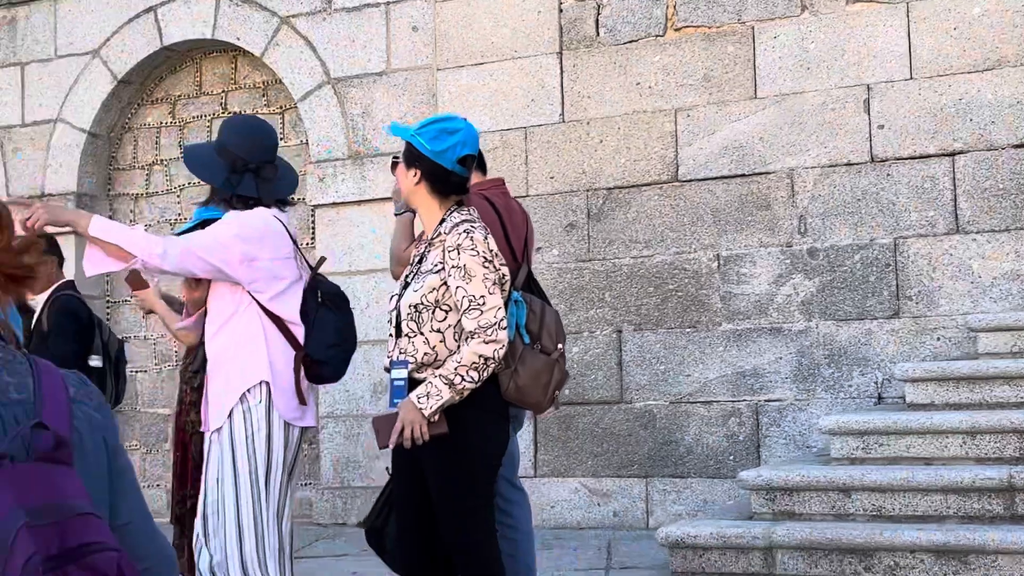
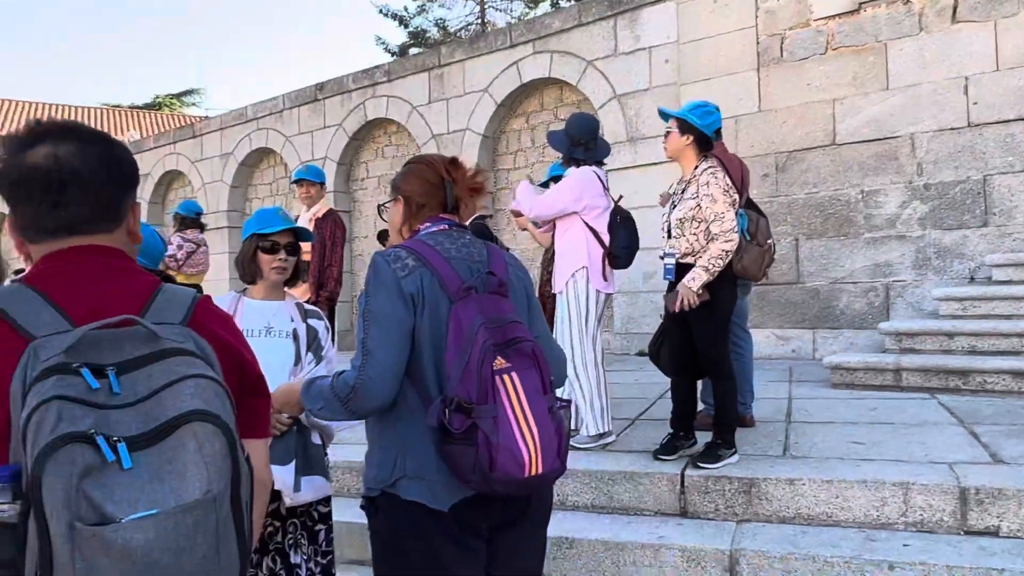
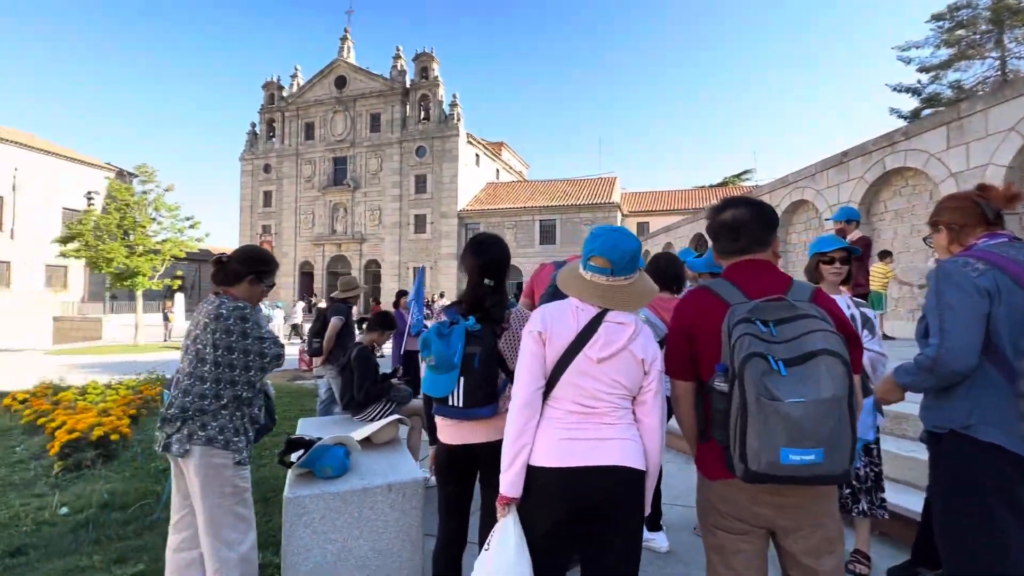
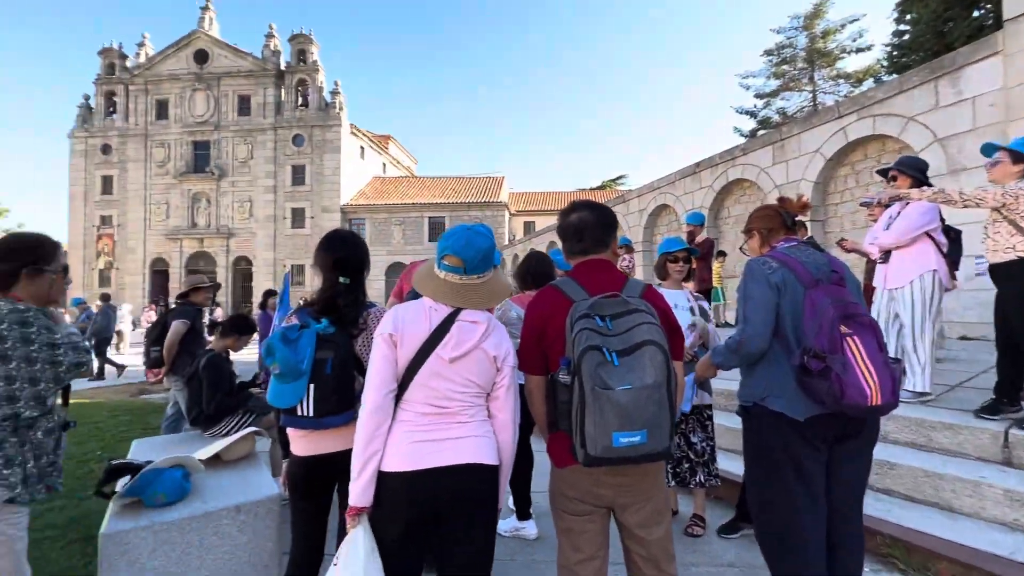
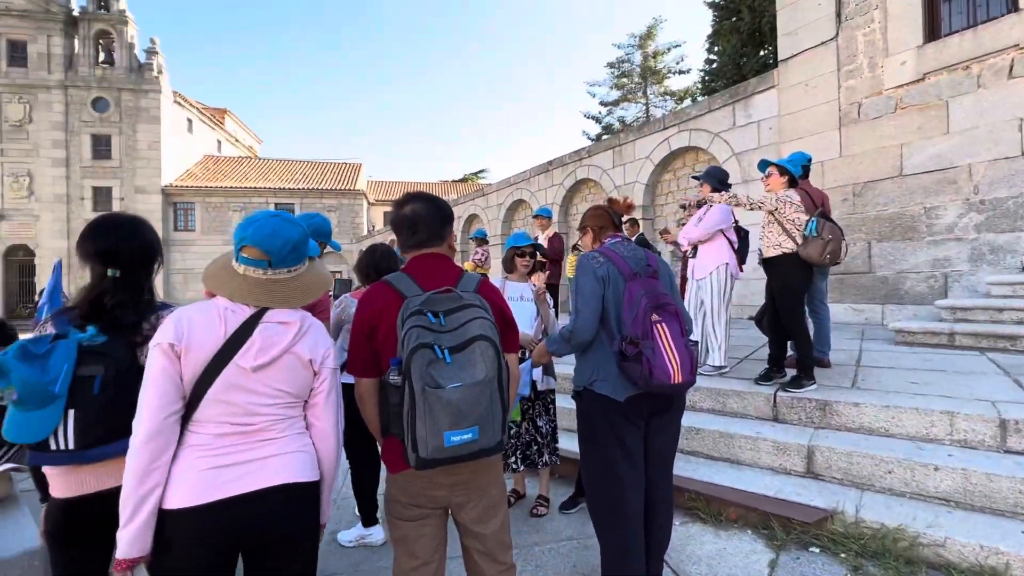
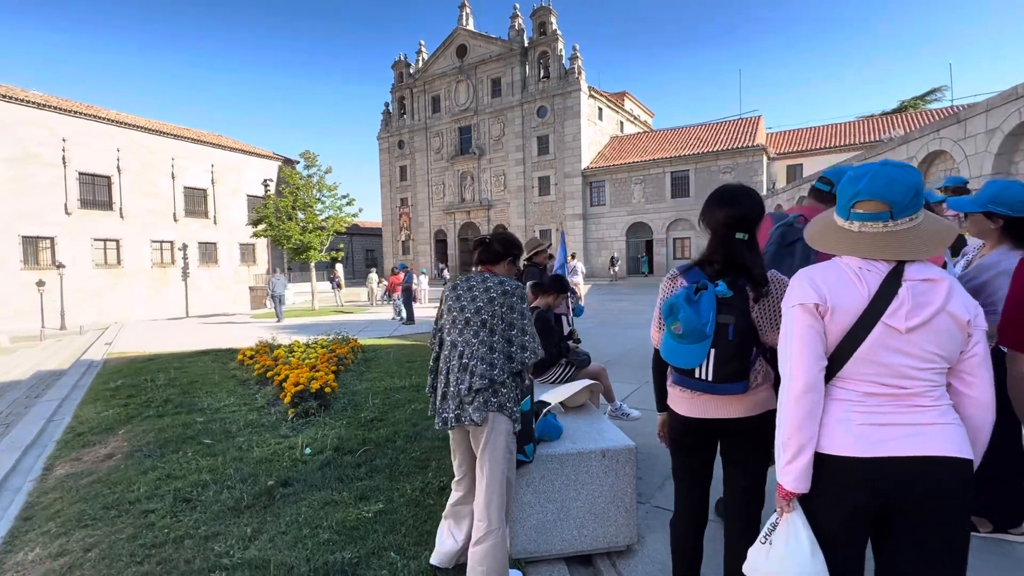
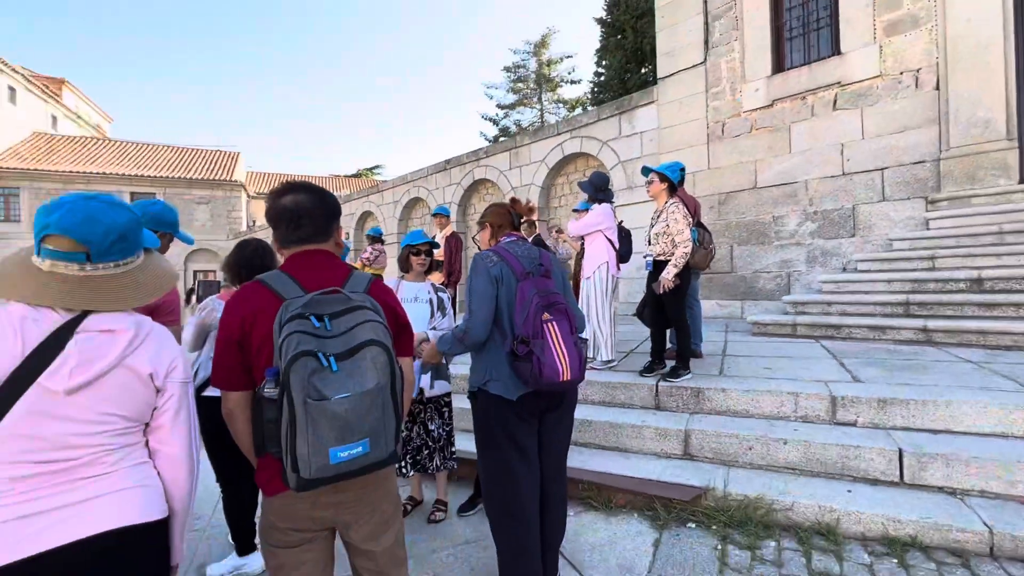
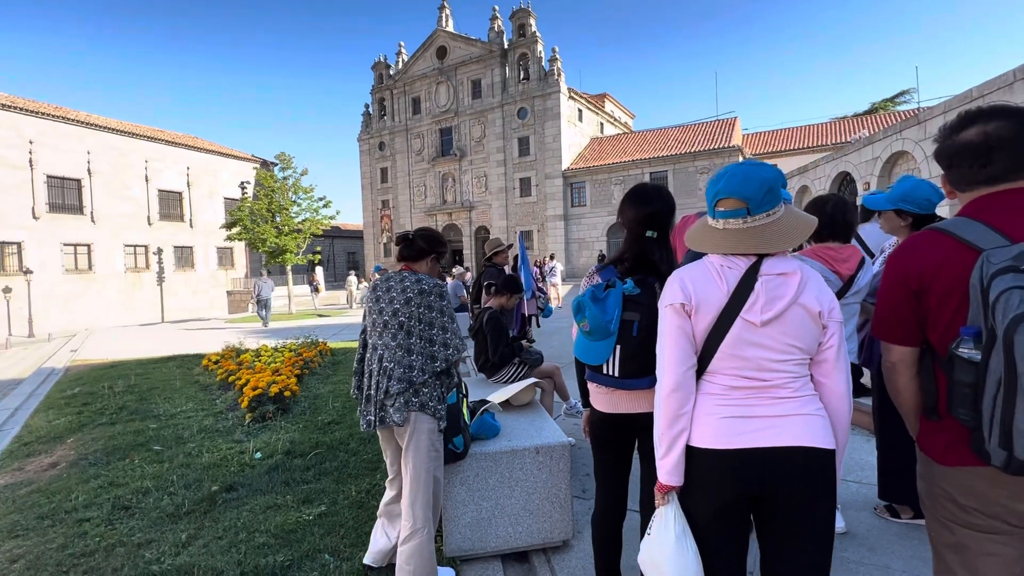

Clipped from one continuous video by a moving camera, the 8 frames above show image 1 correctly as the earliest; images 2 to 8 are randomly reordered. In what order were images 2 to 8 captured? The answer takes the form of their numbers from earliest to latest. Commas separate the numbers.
2, 7, 5, 4, 3, 8, 6
